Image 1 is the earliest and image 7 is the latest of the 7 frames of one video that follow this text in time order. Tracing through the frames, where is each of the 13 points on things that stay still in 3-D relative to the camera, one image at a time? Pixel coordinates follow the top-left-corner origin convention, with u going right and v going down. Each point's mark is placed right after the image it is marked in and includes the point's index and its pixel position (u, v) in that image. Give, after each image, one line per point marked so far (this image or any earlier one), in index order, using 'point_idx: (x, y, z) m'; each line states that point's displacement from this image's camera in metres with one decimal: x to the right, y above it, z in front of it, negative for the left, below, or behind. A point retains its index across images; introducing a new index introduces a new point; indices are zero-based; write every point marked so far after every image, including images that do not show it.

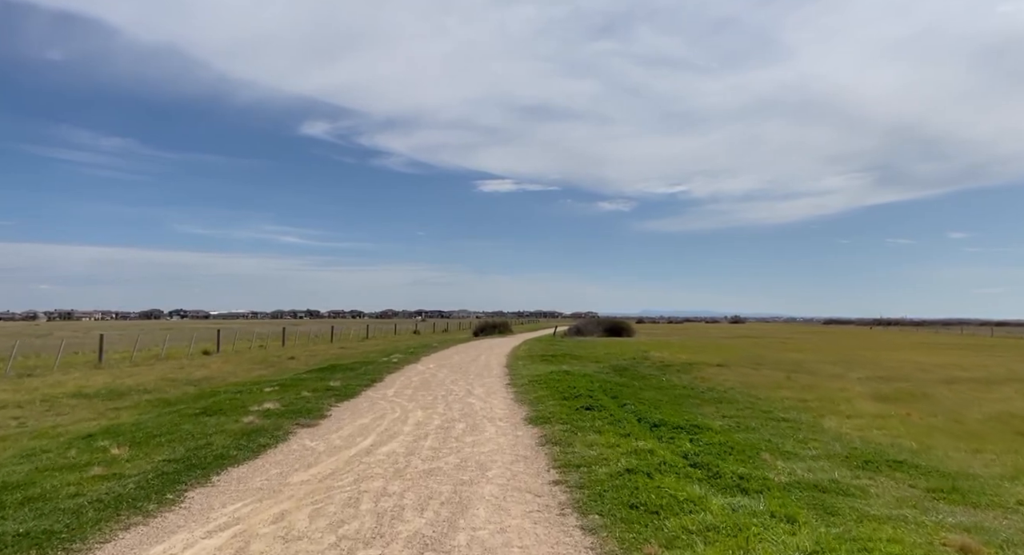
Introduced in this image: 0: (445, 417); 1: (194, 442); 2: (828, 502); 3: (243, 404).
0: (-1.7, -3.5, +15.1) m
1: (-5.9, -3.1, +11.3) m
2: (+4.1, -2.9, +7.9) m
3: (-7.3, -3.5, +16.5) m
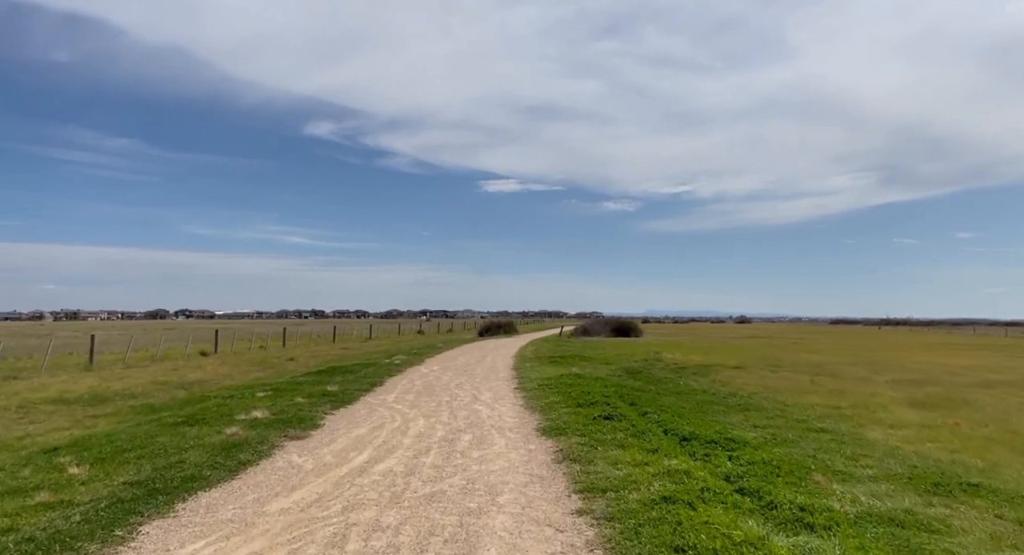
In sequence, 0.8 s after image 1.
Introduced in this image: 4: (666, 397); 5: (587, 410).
0: (-1.4, -3.4, +13.7) m
1: (-5.7, -3.0, +10.0) m
2: (+4.3, -2.8, +6.5) m
3: (-7.1, -3.4, +15.2) m
4: (+4.8, -3.7, +18.9) m
5: (+1.9, -3.3, +15.1) m
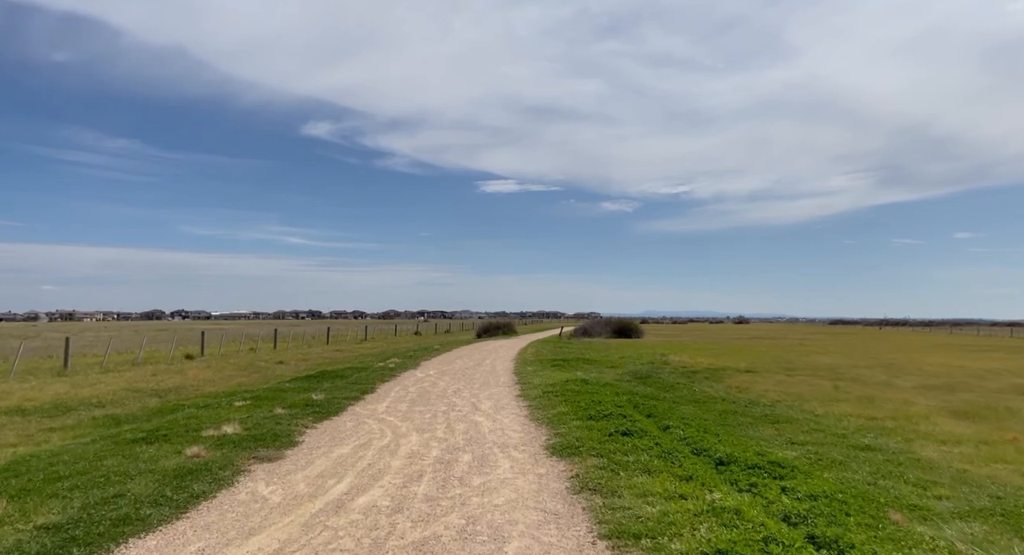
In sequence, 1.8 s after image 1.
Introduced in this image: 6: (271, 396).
0: (-1.3, -3.3, +12.0) m
1: (-5.6, -2.9, +8.3) m
2: (+4.4, -2.8, +4.9) m
3: (-7.0, -3.3, +13.5) m
4: (+4.8, -3.7, +17.3) m
5: (+1.9, -3.2, +13.5) m
6: (-7.5, -3.7, +18.7) m
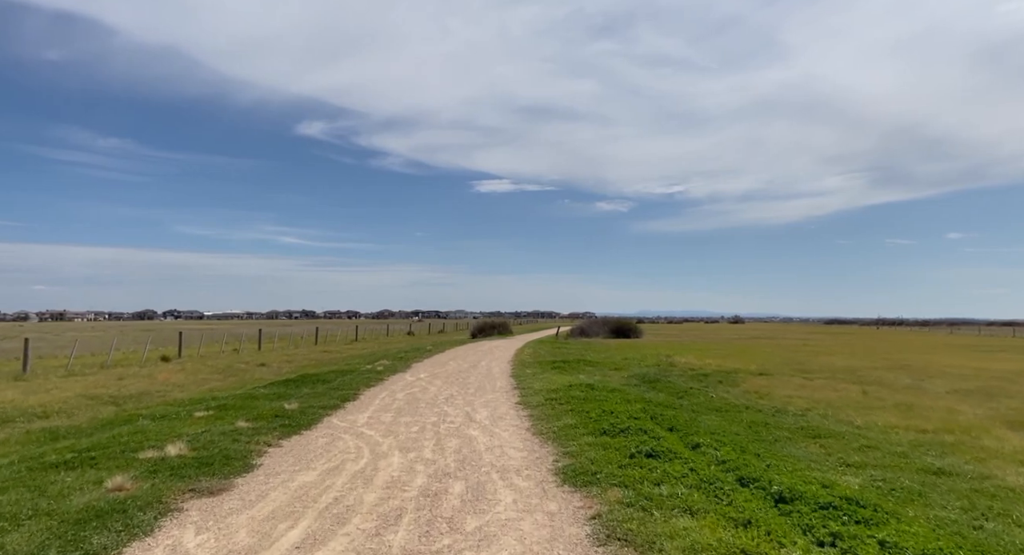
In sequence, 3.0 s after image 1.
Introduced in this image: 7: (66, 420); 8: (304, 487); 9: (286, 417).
0: (-1.3, -3.2, +10.0) m
1: (-5.5, -2.7, +6.1) m
2: (+4.5, -2.6, +2.9) m
3: (-7.0, -3.1, +11.4) m
4: (+4.8, -3.5, +15.2) m
5: (+2.0, -3.1, +11.4) m
6: (-7.5, -3.5, +16.6) m
7: (-11.6, -3.7, +15.8) m
8: (-3.1, -3.1, +9.1) m
9: (-5.3, -3.3, +14.3) m
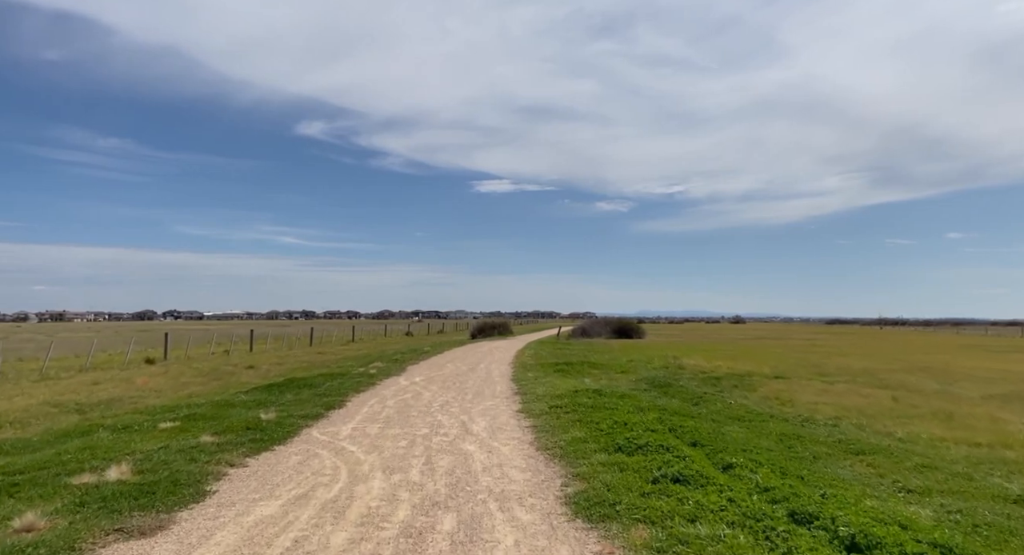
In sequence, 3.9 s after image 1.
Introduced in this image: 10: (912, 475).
0: (-1.3, -3.0, +8.4) m
1: (-5.5, -2.6, +4.6) m
2: (+4.5, -2.5, +1.3) m
3: (-7.0, -3.0, +9.8) m
4: (+4.8, -3.4, +13.6) m
5: (+2.0, -2.9, +9.8) m
6: (-7.5, -3.4, +15.0) m
7: (-11.6, -3.6, +14.3) m
8: (-3.1, -3.0, +7.5) m
9: (-5.3, -3.2, +12.7) m
10: (+6.5, -3.2, +9.9) m
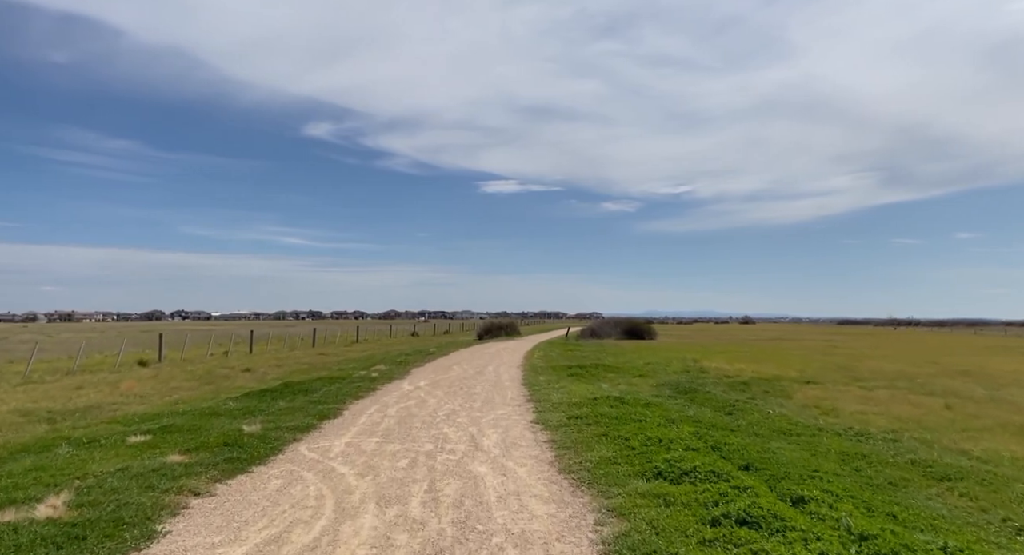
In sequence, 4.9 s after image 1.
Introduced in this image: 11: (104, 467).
0: (-1.0, -2.9, +6.7) m
1: (-5.3, -2.5, +2.9) m
2: (+4.7, -2.4, -0.5) m
3: (-6.7, -2.9, +8.2) m
4: (+5.2, -3.3, +11.9) m
5: (+2.3, -2.8, +8.1) m
6: (-7.1, -3.3, +13.4) m
7: (-11.2, -3.5, +12.7) m
8: (-2.8, -2.9, +5.8) m
9: (-5.0, -3.1, +11.1) m
10: (+6.8, -3.1, +8.1) m
11: (-6.4, -3.0, +9.6) m
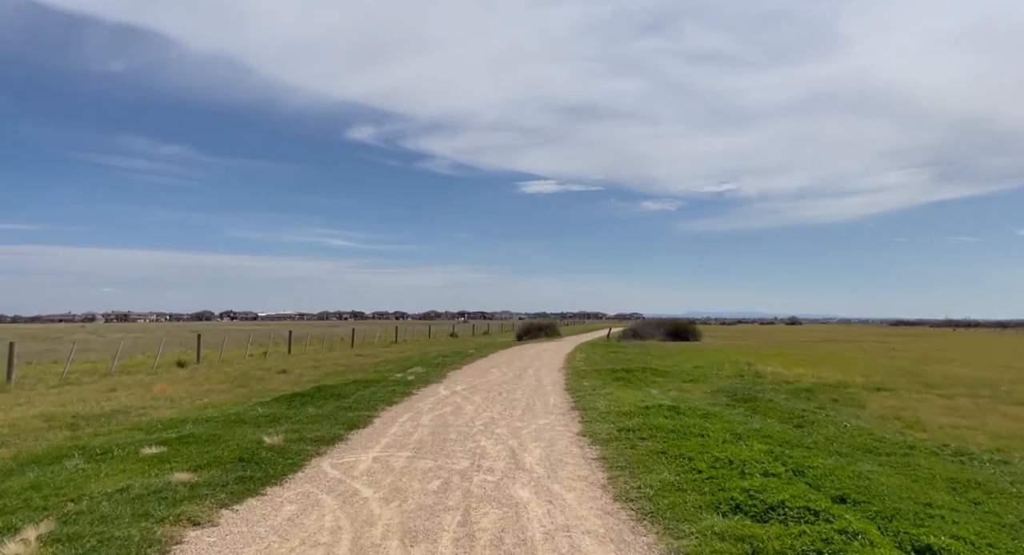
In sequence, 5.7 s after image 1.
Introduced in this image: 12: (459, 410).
0: (-0.5, -2.9, +5.4) m
1: (-5.1, -2.5, +1.9) m
2: (+4.7, -2.3, -2.1) m
3: (-6.1, -2.9, +7.2) m
4: (+5.9, -3.2, +10.2) m
5: (+2.8, -2.8, +6.6) m
6: (-6.2, -3.2, +12.4) m
7: (-10.4, -3.5, +12.0) m
8: (-2.4, -2.8, +4.6) m
9: (-4.2, -3.0, +10.0) m
10: (+7.4, -3.0, +6.3) m
11: (-5.8, -3.0, +8.7) m
12: (-1.4, -3.6, +16.4) m
